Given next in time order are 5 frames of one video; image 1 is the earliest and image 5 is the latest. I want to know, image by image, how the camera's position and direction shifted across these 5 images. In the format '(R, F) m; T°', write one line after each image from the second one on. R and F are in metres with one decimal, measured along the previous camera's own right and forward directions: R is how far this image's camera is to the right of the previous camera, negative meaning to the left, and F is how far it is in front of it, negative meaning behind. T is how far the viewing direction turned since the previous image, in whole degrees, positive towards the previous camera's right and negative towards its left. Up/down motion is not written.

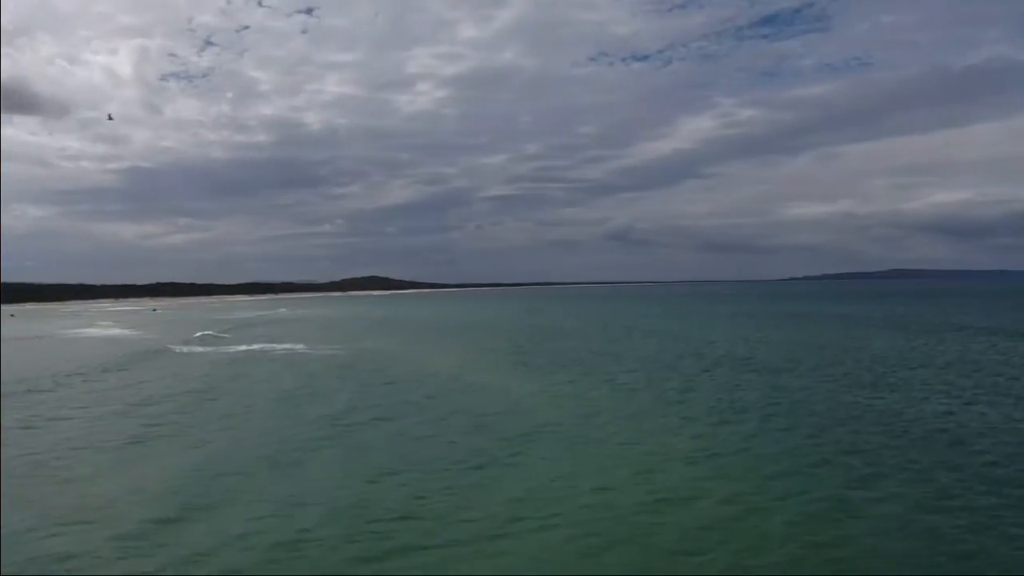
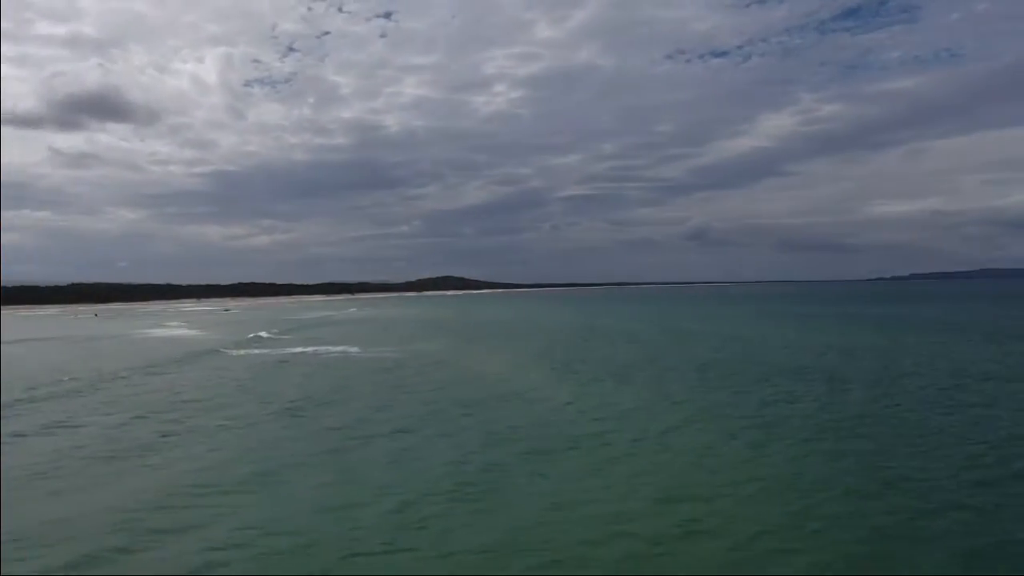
(+0.2, +0.1) m; -5°
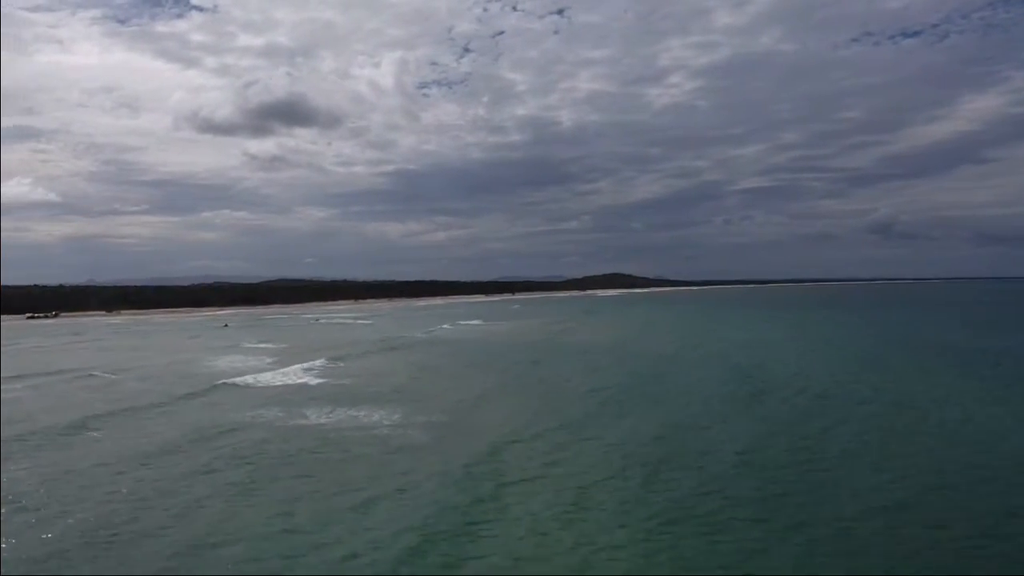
(+2.9, +4.3) m; -11°
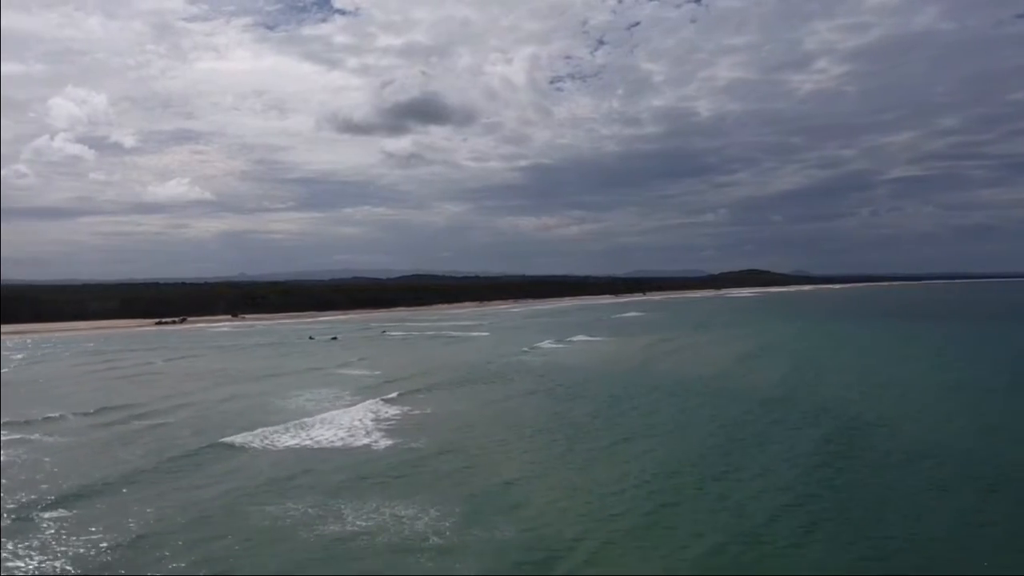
(+1.1, +3.8) m; -9°
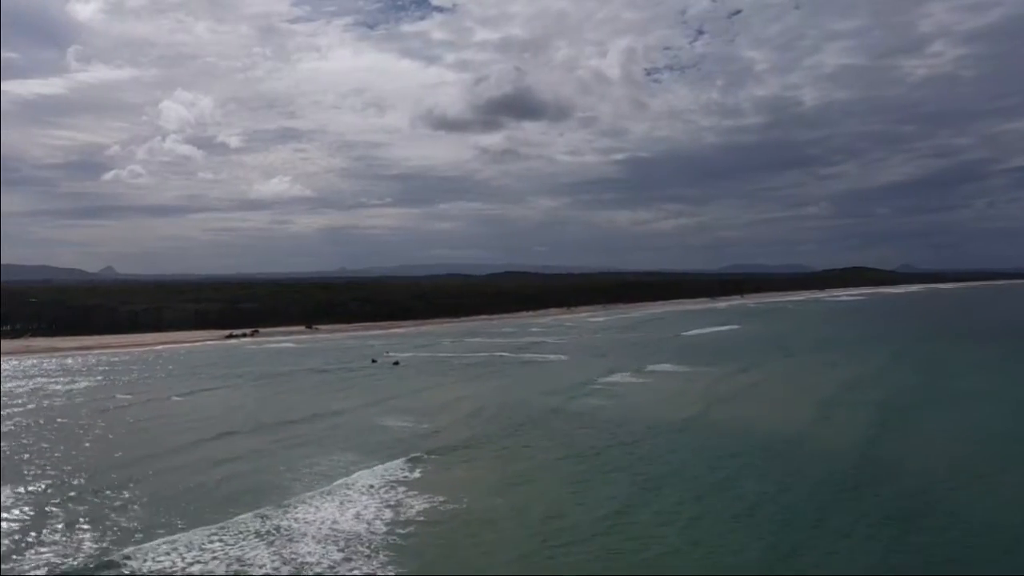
(+1.2, +5.4) m; -6°
